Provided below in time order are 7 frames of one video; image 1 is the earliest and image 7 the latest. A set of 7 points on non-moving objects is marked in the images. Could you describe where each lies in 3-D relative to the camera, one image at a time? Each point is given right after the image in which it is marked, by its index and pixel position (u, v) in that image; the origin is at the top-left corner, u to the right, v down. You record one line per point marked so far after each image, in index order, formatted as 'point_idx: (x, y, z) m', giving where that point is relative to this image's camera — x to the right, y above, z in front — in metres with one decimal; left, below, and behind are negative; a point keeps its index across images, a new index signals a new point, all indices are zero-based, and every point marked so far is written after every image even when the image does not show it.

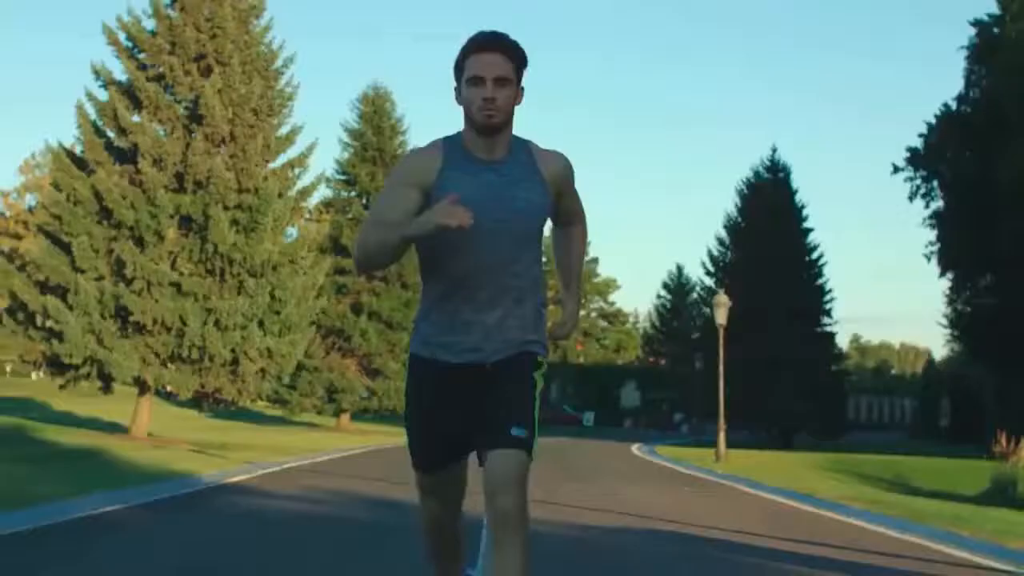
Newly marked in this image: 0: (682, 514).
0: (+2.1, -2.6, +17.5) m
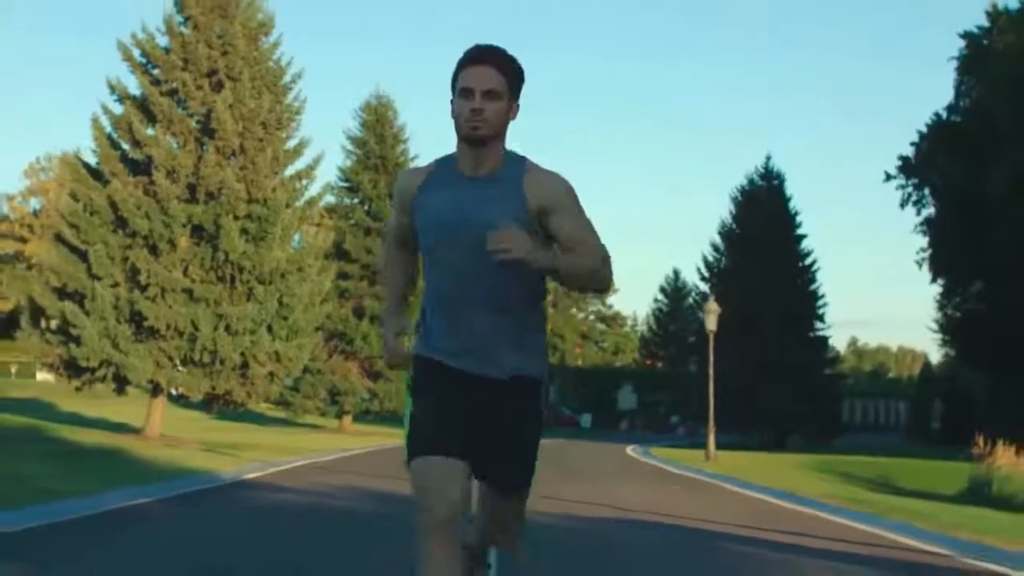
0: (+2.1, -2.8, +18.9) m
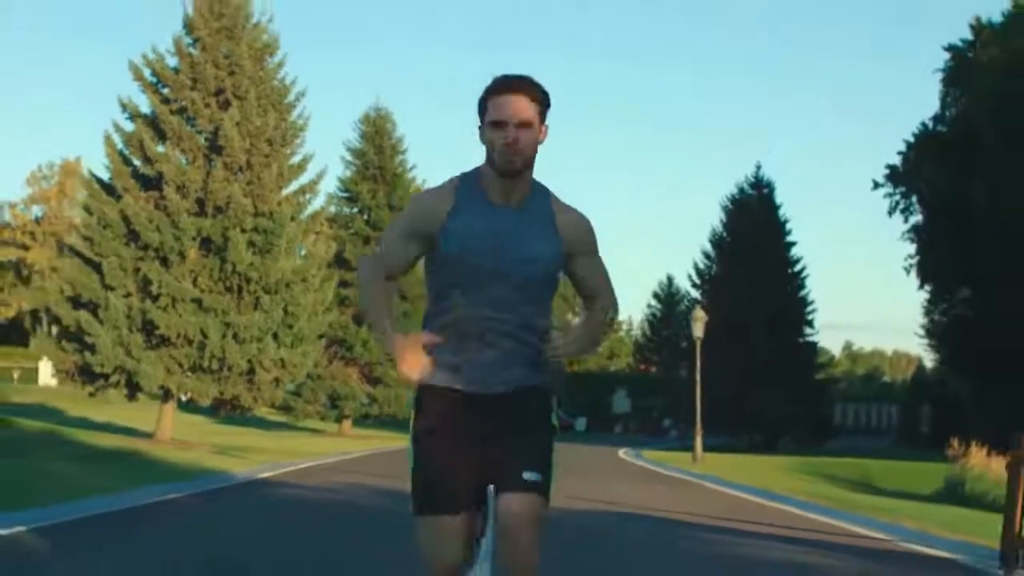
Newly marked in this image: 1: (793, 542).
0: (+2.0, -3.0, +20.4) m
1: (+2.9, -2.6, +15.4) m
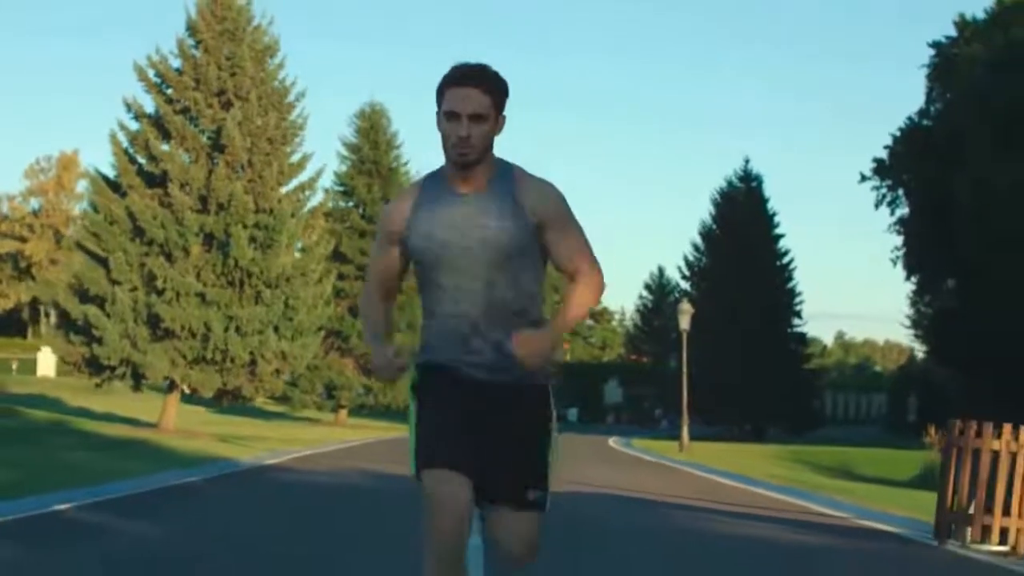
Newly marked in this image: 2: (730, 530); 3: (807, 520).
0: (+1.9, -2.9, +21.6) m
1: (+2.8, -2.6, +16.6) m
2: (+2.2, -2.5, +15.2) m
3: (+3.3, -2.5, +16.3) m
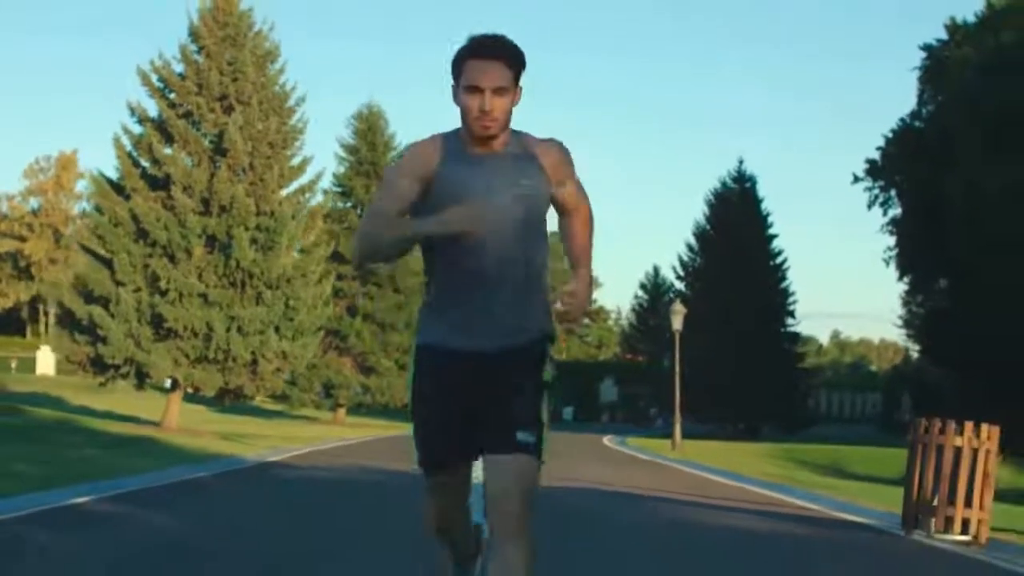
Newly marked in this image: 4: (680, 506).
0: (+1.8, -2.9, +22.4) m
1: (+2.7, -2.6, +17.4) m
2: (+2.2, -2.5, +15.9) m
3: (+3.2, -2.6, +17.0) m
4: (+2.0, -2.7, +17.9) m
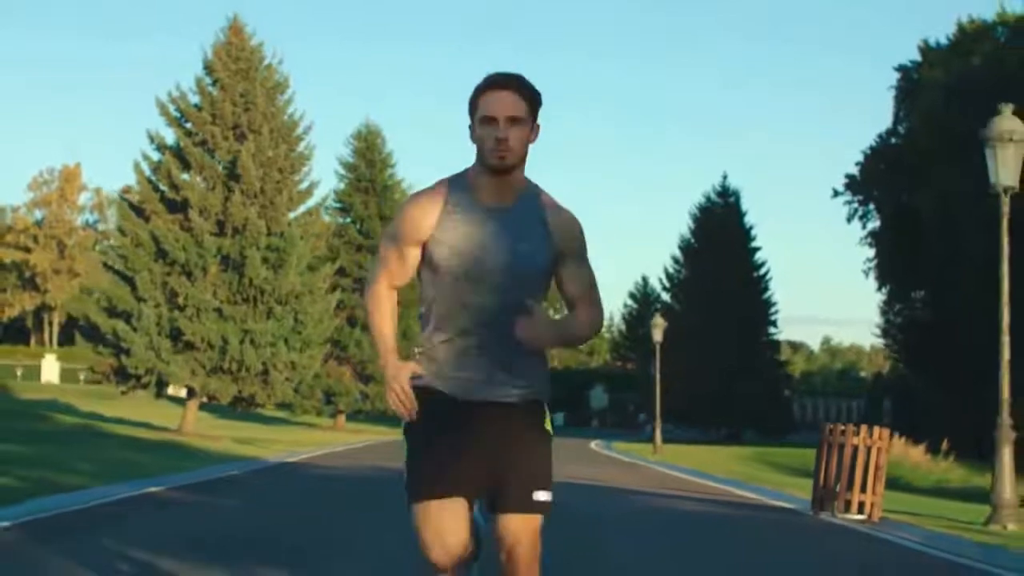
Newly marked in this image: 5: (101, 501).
0: (+1.7, -3.3, +25.3) m
1: (+2.6, -2.9, +20.3) m
2: (+2.1, -2.8, +18.8) m
3: (+3.1, -2.9, +19.9) m
4: (+1.9, -3.0, +20.9) m
5: (-5.4, -2.8, +19.4) m
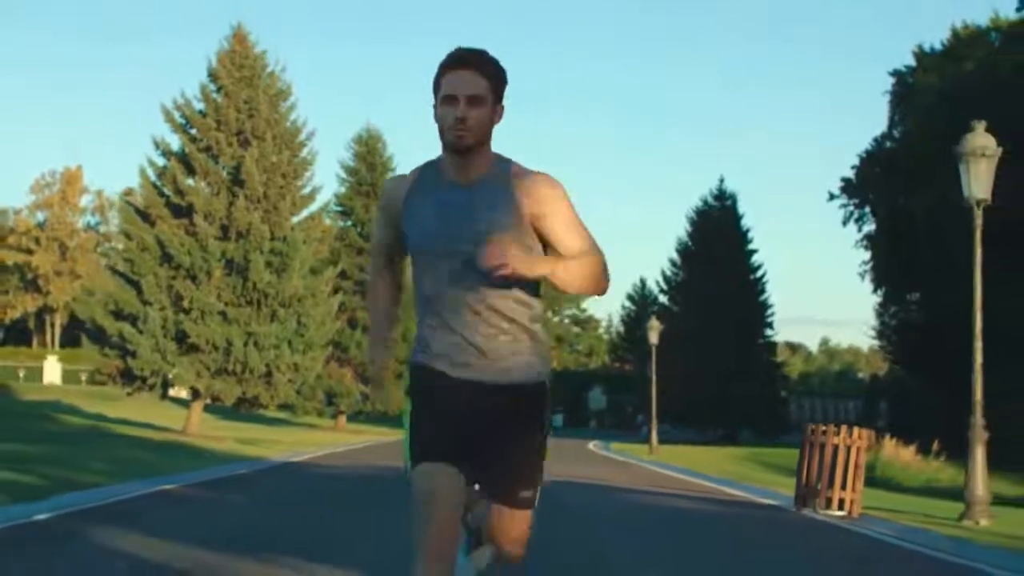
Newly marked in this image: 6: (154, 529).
0: (+1.7, -3.4, +26.0) m
1: (+2.6, -3.0, +21.0) m
2: (+2.1, -2.9, +19.6) m
3: (+3.1, -3.0, +20.7) m
4: (+1.9, -3.1, +21.6) m
5: (-5.5, -2.9, +20.2) m
6: (-4.2, -2.8, +17.5) m
